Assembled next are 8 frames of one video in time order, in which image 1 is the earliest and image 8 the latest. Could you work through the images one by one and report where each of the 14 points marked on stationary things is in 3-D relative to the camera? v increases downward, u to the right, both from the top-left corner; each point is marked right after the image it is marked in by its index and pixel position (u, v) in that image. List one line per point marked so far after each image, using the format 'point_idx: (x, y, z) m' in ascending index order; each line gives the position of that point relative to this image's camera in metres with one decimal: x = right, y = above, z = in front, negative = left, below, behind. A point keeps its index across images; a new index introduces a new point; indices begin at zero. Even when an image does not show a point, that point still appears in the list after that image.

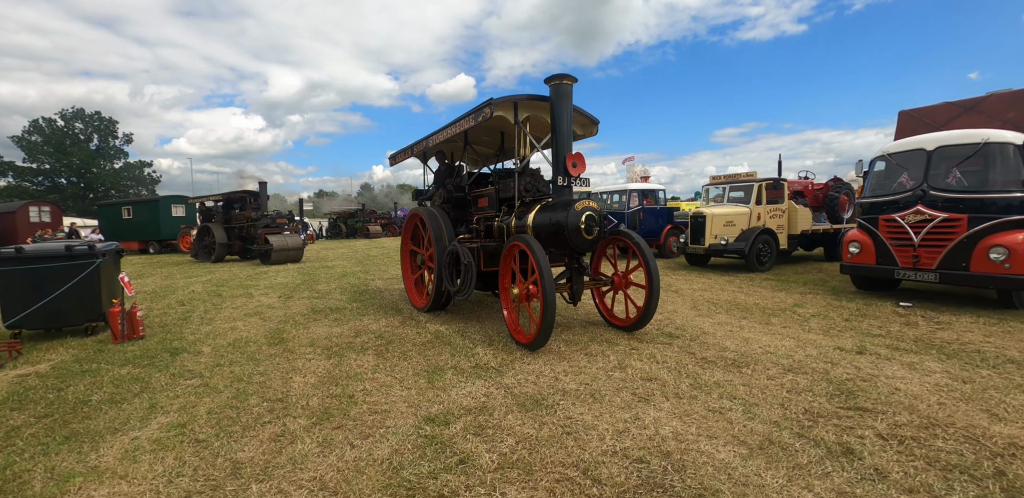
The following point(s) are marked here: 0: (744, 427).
0: (+1.5, -1.1, +2.5) m
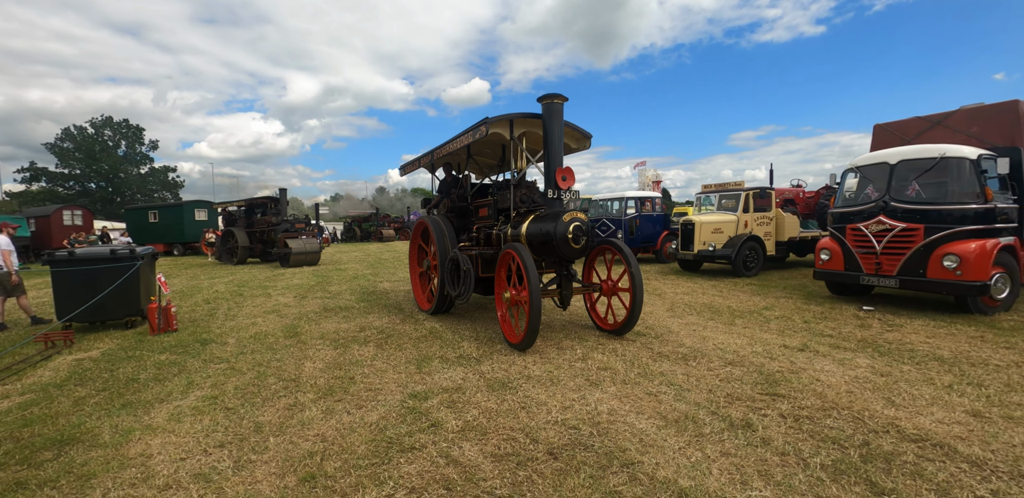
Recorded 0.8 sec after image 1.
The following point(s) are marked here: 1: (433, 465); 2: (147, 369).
0: (+1.2, -1.2, +3.1) m
1: (-0.5, -1.3, +2.5) m
2: (-4.0, -1.3, +4.5) m
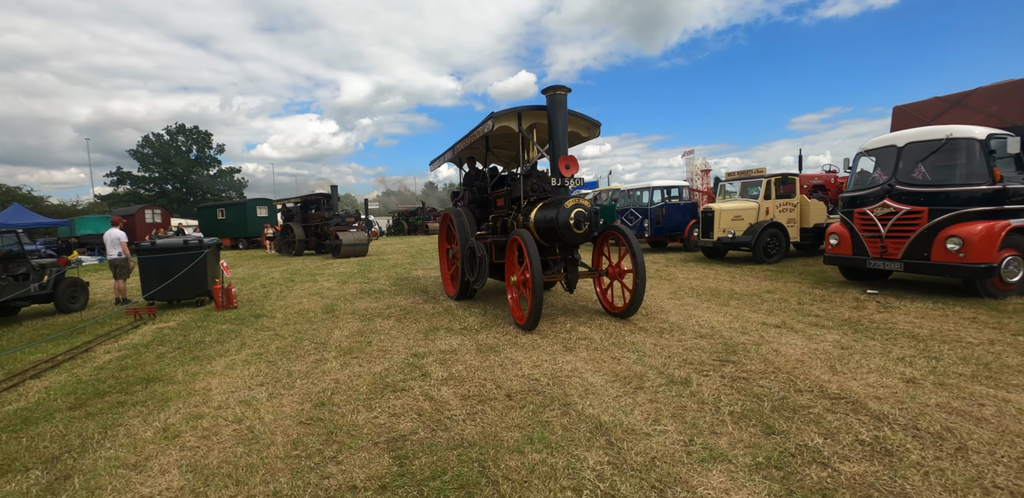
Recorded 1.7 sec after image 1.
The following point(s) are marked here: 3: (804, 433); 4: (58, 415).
0: (+1.0, -1.0, +3.5) m
1: (-0.7, -1.1, +3.2) m
2: (-4.0, -1.2, +5.5) m
3: (+1.7, -1.0, +2.2) m
4: (-3.5, -1.3, +3.2) m
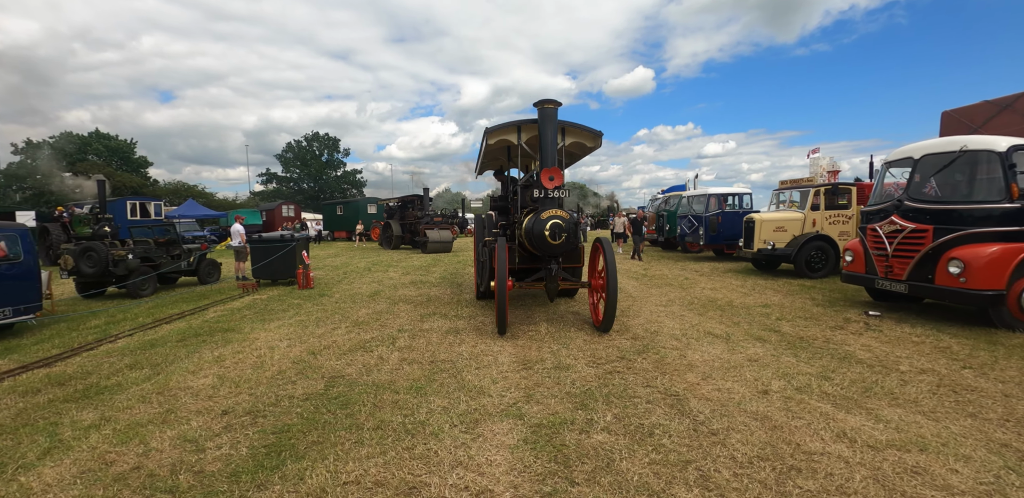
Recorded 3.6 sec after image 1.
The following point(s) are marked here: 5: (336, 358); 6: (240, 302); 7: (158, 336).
0: (+0.3, -1.1, +4.4) m
1: (-1.5, -1.2, +4.4) m
2: (-4.2, -1.0, +7.5) m
3: (+0.7, -1.2, +3.0) m
4: (-4.2, -1.2, +5.1) m
5: (-1.8, -1.2, +4.5) m
6: (-5.2, -1.0, +8.0) m
7: (-4.6, -1.2, +5.4) m
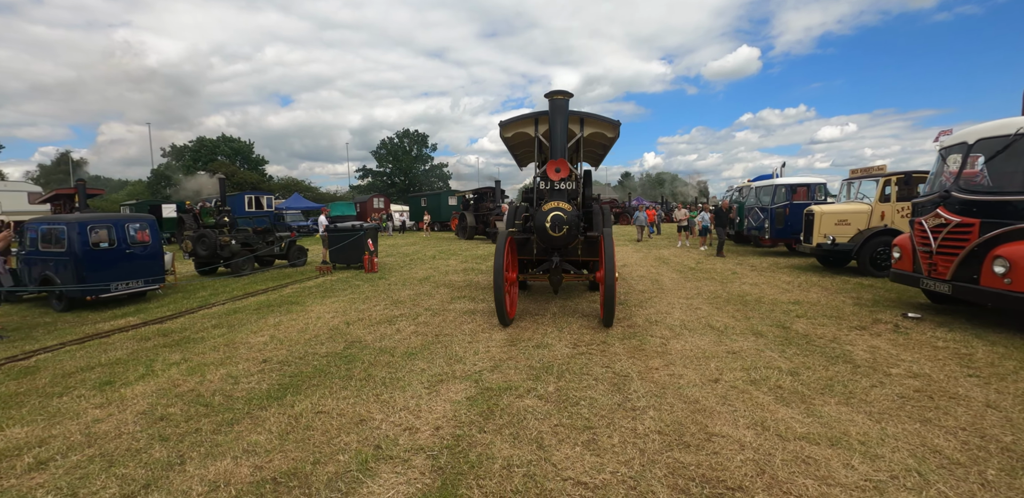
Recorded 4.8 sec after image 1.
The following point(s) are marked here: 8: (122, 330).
0: (+0.2, -1.0, +4.9) m
1: (-1.6, -1.0, +5.2) m
2: (-3.5, -0.8, +8.7) m
3: (+0.3, -1.1, +3.4) m
4: (-4.0, -1.0, +6.4) m
5: (-1.9, -1.0, +5.4) m
6: (-4.5, -0.7, +9.5) m
7: (-4.4, -0.9, +6.7) m
8: (-4.8, -1.1, +5.1) m
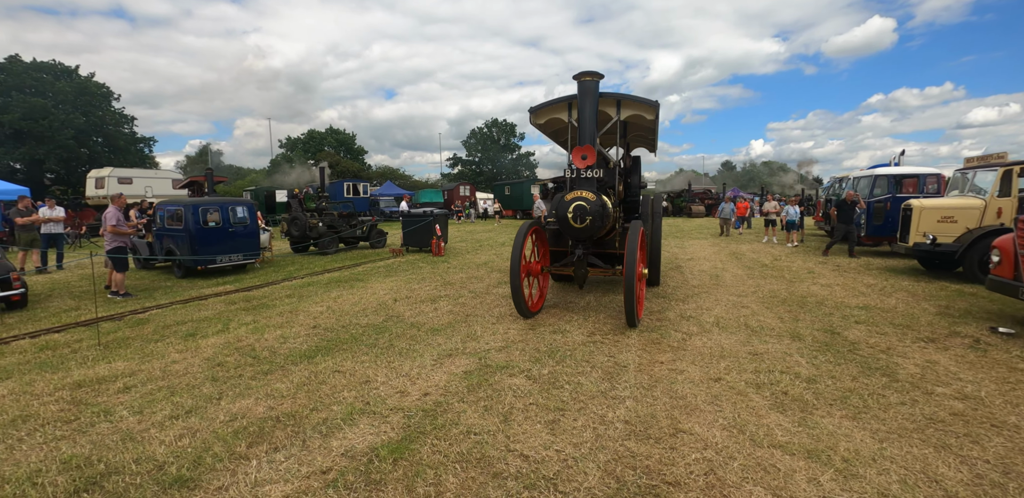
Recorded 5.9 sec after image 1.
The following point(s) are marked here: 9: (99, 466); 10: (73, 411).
0: (+0.5, -0.9, +5.0) m
1: (-1.2, -0.8, +5.7) m
2: (-2.4, -0.4, +9.5) m
3: (+0.3, -1.0, +3.5) m
4: (-3.4, -0.6, +7.3) m
5: (-1.4, -0.8, +5.9) m
6: (-3.2, -0.3, +10.4) m
7: (-3.6, -0.6, +7.7) m
8: (-4.4, -0.8, +6.2) m
9: (-2.5, -1.3, +2.5) m
10: (-3.4, -1.2, +3.2) m
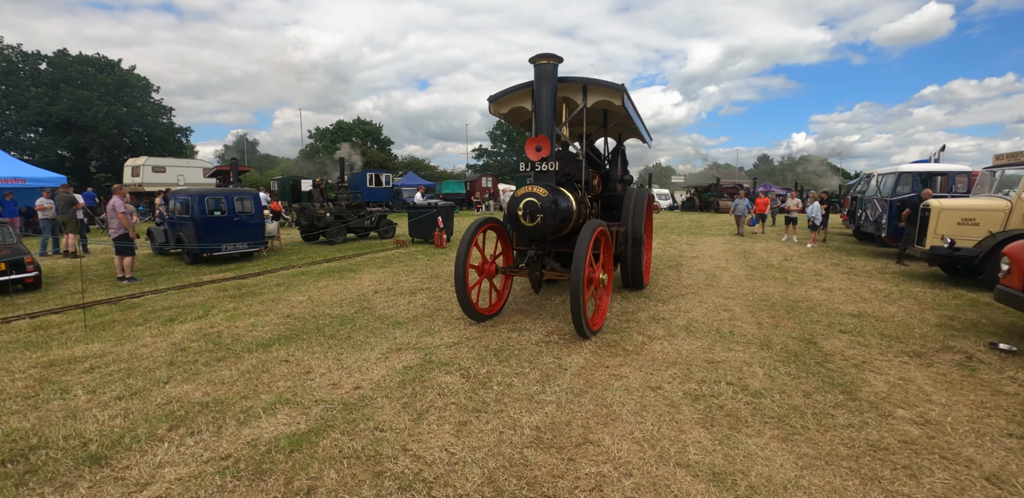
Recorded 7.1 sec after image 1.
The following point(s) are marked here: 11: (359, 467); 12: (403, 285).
0: (+0.1, -0.8, +4.9) m
1: (-1.5, -0.7, +5.7) m
2: (-2.5, -0.2, +9.6) m
3: (-0.2, -0.9, +3.4) m
4: (-3.6, -0.4, +7.4) m
5: (-1.8, -0.7, +5.9) m
6: (-3.2, -0.1, +10.5) m
7: (-3.8, -0.4, +7.9) m
8: (-4.7, -0.6, +6.5) m
9: (-3.0, -1.2, +2.6) m
10: (-3.8, -1.1, +3.4) m
11: (-0.8, -1.1, +2.2) m
12: (-1.7, -0.6, +6.6) m
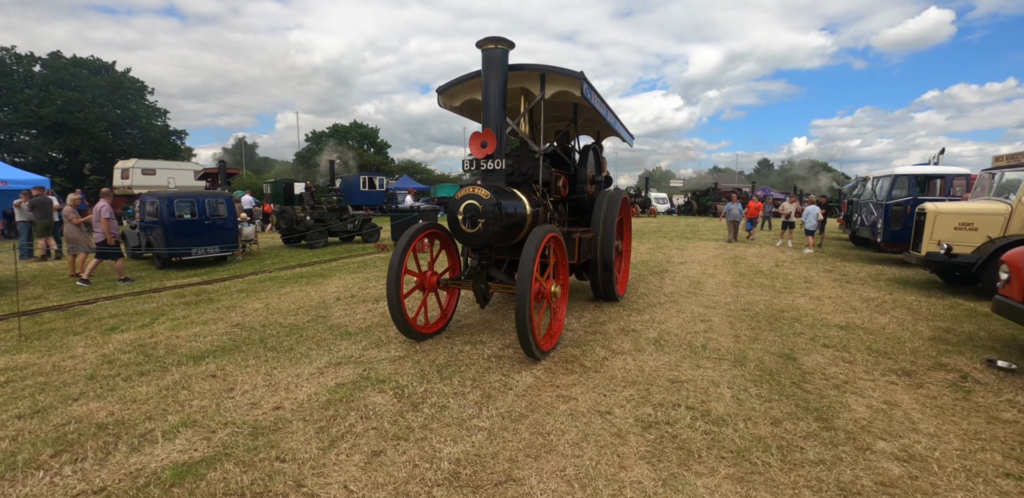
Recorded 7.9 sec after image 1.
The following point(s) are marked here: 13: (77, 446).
0: (-0.3, -0.9, +4.6) m
1: (-1.9, -0.8, +5.4) m
2: (-2.9, -0.3, +9.3) m
3: (-0.6, -1.0, +3.1) m
4: (-4.0, -0.5, +7.1) m
5: (-2.2, -0.7, +5.6) m
6: (-3.6, -0.2, +10.2) m
7: (-4.2, -0.5, +7.6) m
8: (-5.1, -0.6, +6.2) m
9: (-3.4, -1.2, +2.3) m
10: (-4.3, -1.2, +3.1) m
11: (-1.2, -1.2, +1.8) m
12: (-2.1, -0.6, +6.3) m
13: (-2.6, -1.2, +2.5) m
